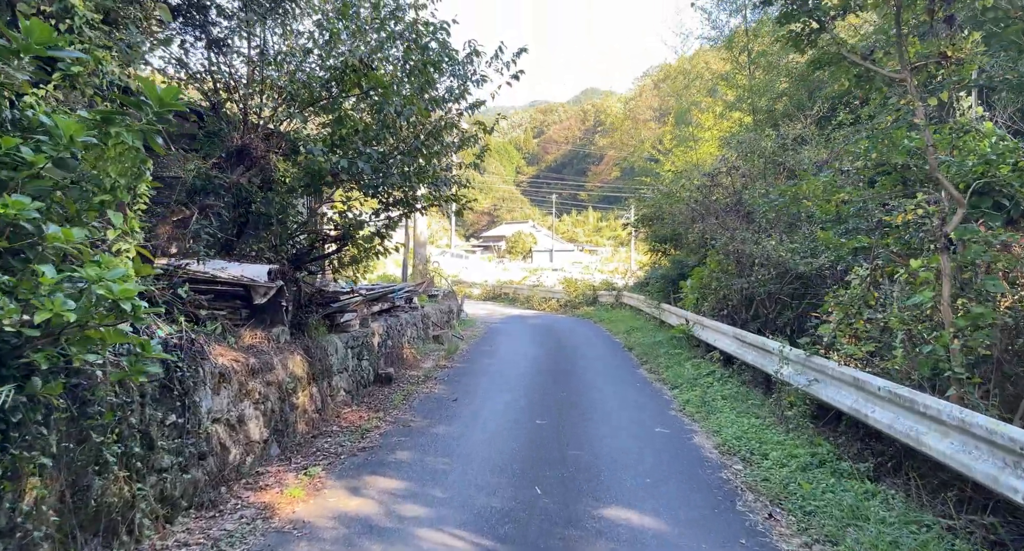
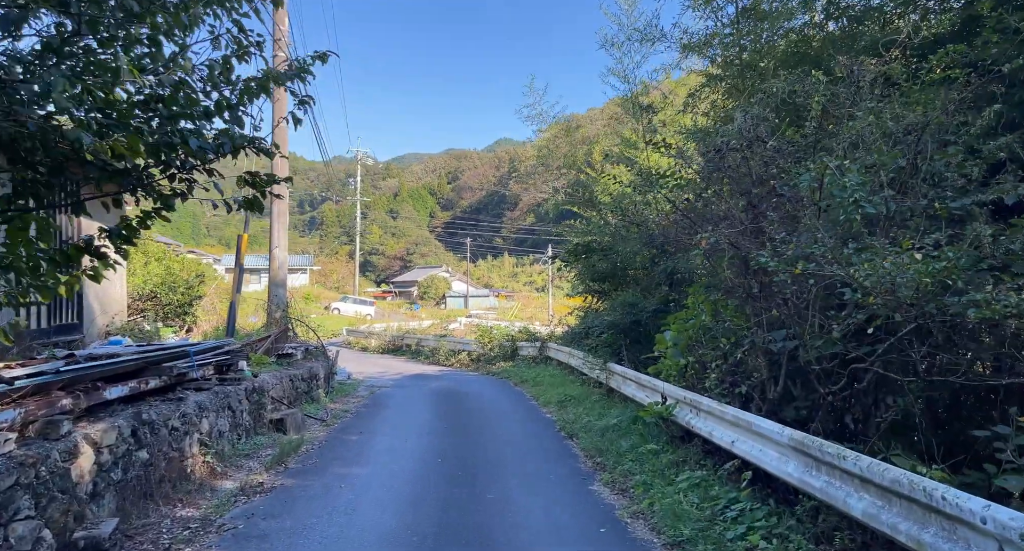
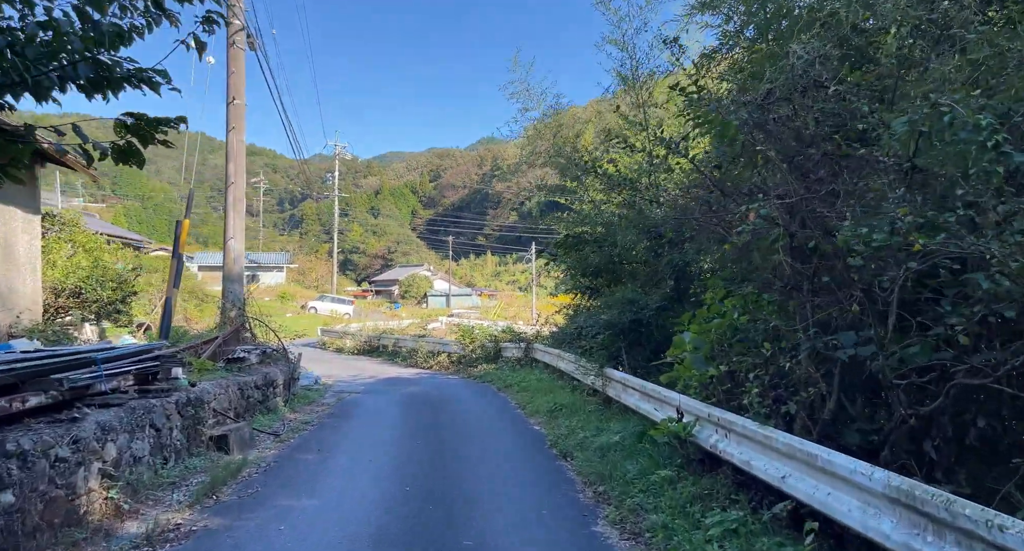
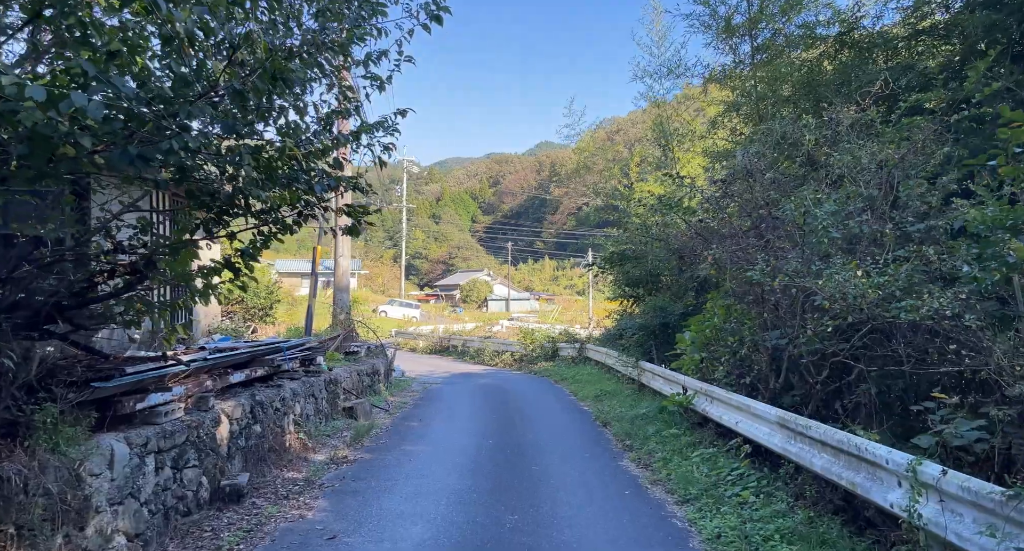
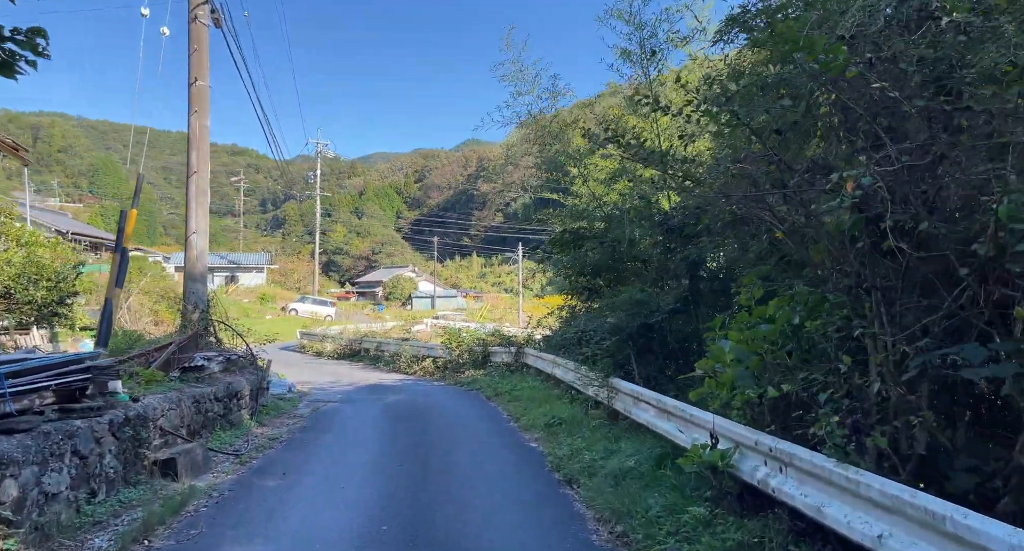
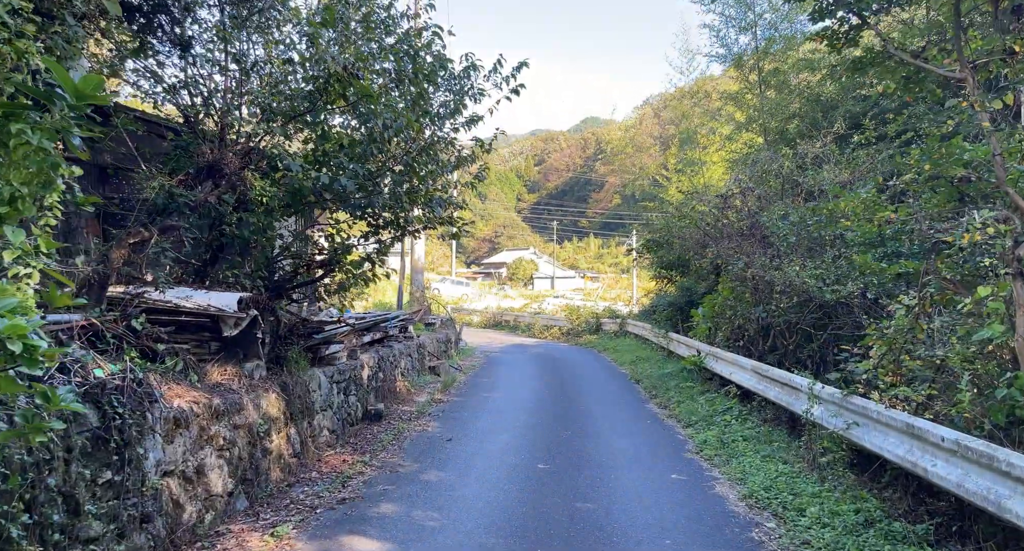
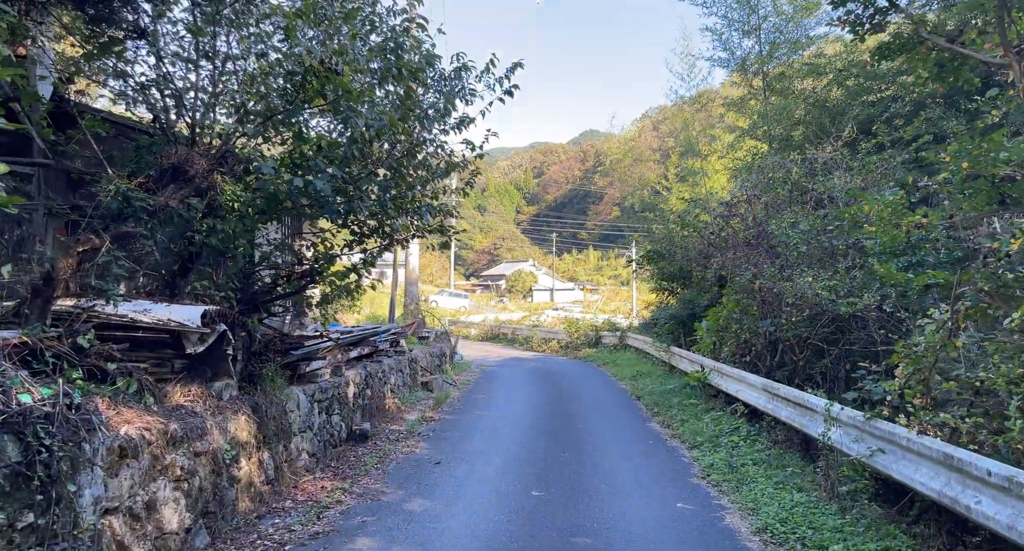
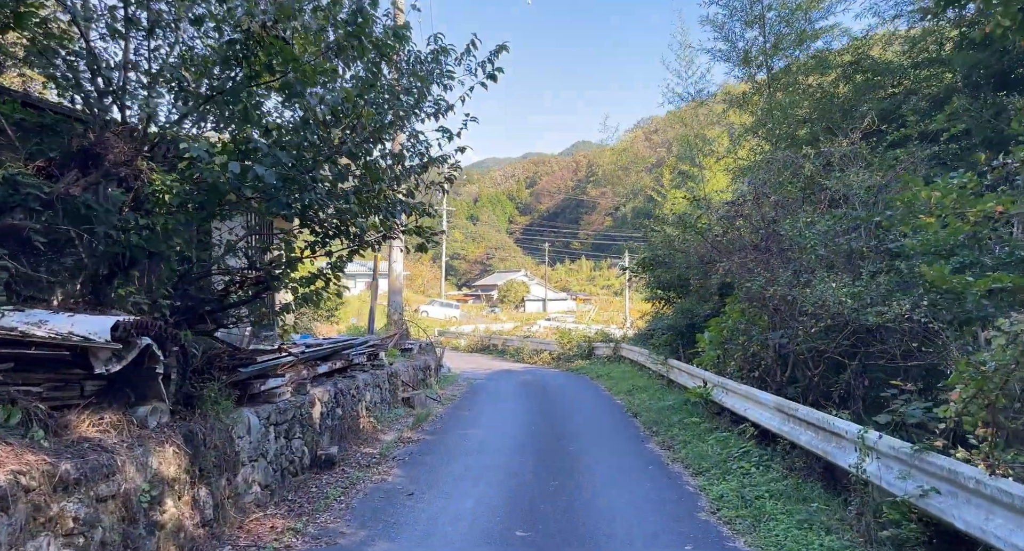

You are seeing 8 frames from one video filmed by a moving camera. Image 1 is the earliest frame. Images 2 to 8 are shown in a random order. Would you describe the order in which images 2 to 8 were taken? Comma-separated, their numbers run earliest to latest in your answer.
6, 7, 8, 4, 2, 3, 5
